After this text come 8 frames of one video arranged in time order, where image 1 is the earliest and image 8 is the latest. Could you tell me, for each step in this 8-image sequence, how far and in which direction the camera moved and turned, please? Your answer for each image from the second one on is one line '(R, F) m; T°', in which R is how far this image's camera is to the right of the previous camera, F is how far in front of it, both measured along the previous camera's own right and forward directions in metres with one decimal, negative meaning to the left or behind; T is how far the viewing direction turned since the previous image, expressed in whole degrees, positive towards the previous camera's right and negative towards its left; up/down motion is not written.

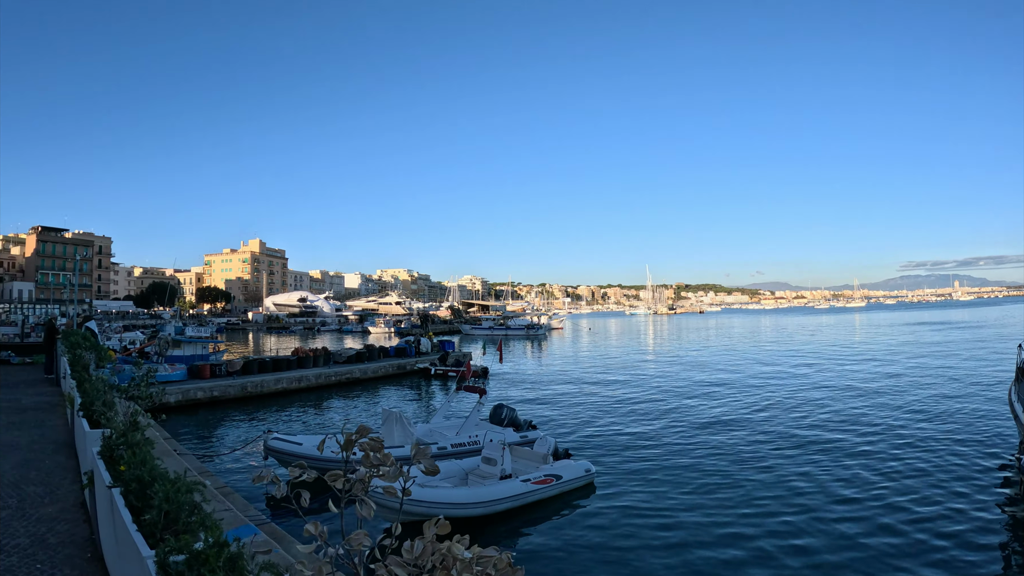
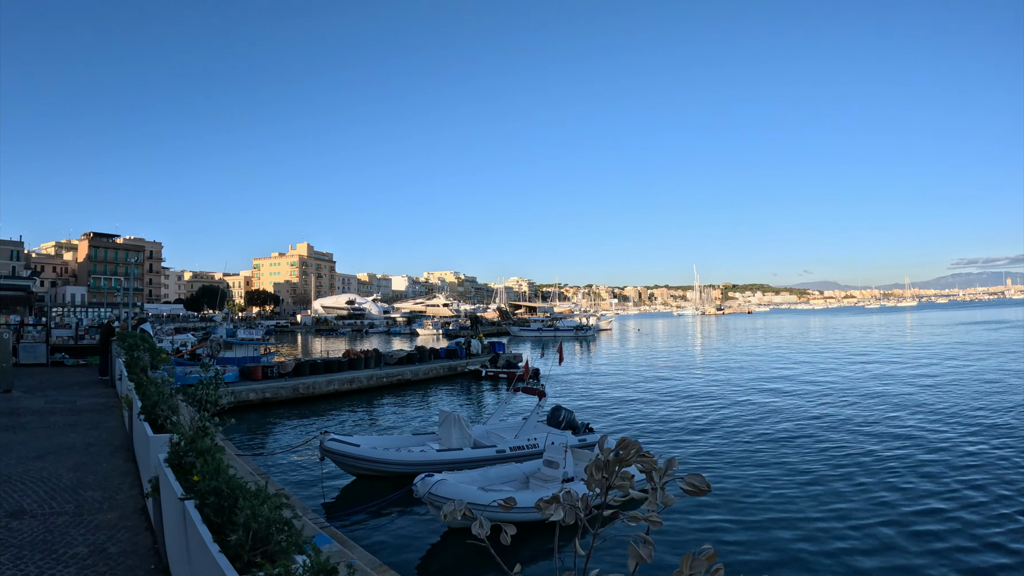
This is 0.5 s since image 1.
(-0.8, +1.2) m; -4°
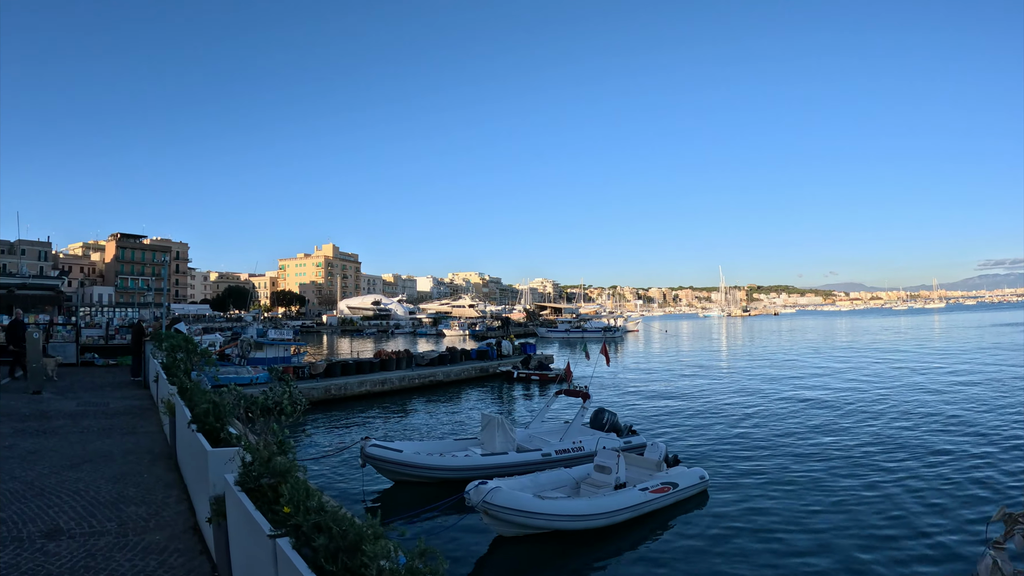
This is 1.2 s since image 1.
(-0.7, +0.8) m; -2°
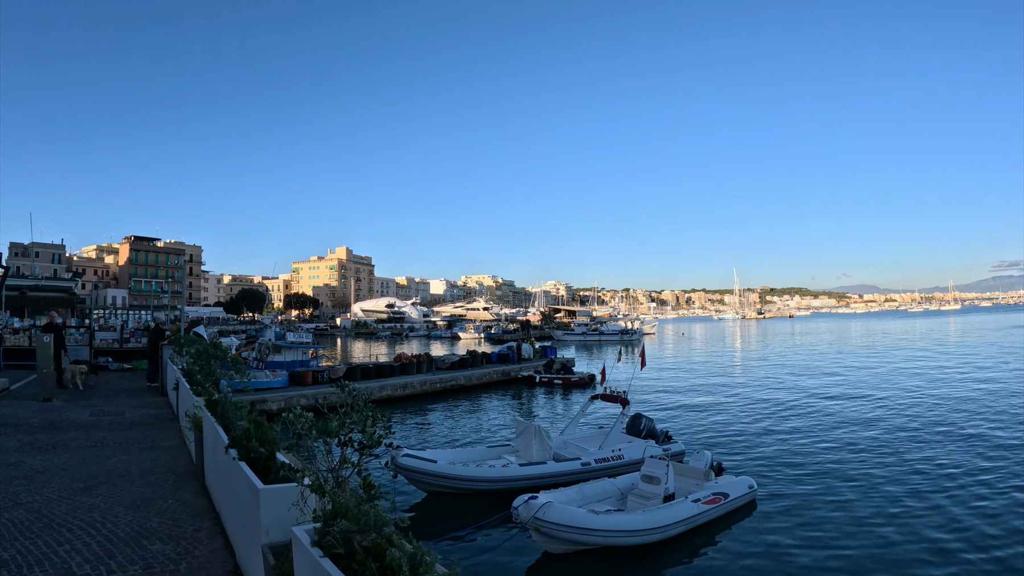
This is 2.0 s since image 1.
(-0.7, +0.9) m; -1°
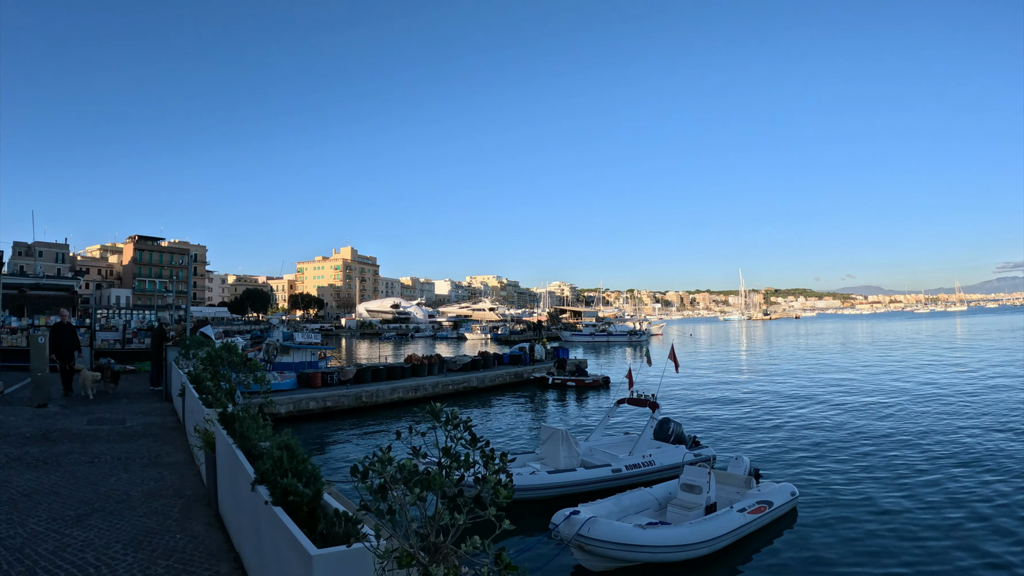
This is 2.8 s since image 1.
(-0.5, +0.8) m; 0°
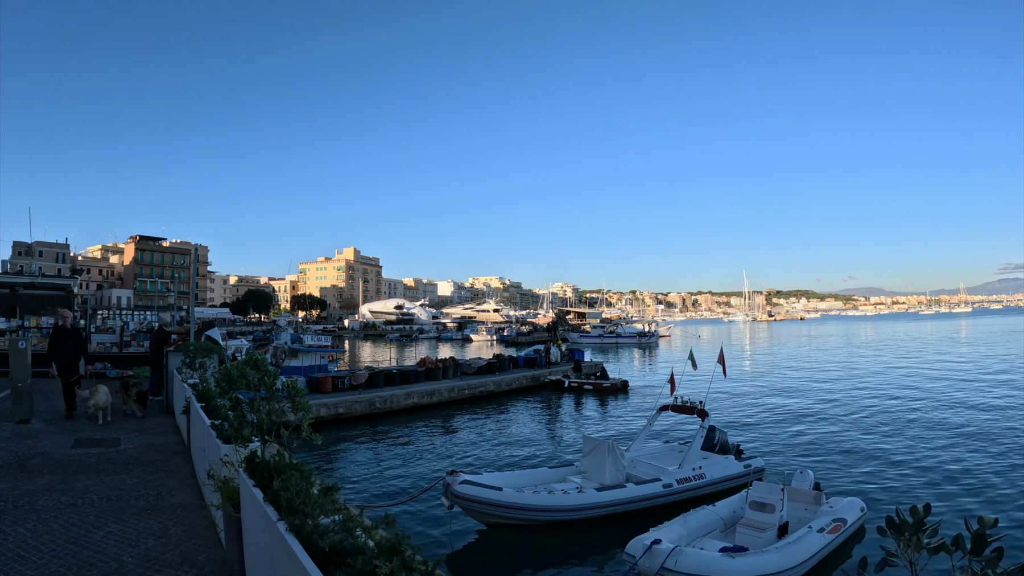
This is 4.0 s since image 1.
(-0.8, +1.2) m; 0°
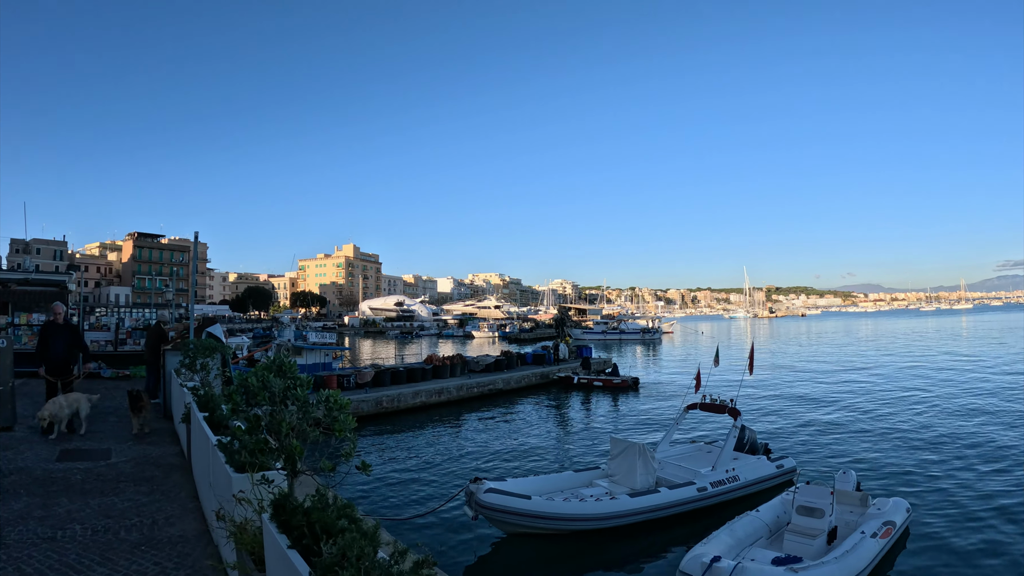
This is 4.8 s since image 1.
(-0.4, +0.7) m; 0°
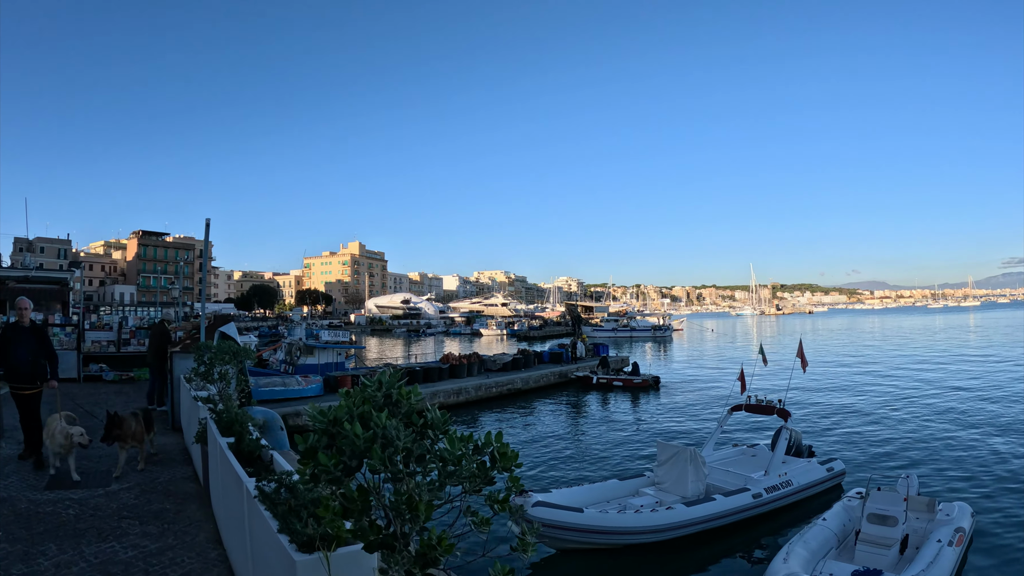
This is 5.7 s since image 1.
(-0.6, +0.9) m; 0°
